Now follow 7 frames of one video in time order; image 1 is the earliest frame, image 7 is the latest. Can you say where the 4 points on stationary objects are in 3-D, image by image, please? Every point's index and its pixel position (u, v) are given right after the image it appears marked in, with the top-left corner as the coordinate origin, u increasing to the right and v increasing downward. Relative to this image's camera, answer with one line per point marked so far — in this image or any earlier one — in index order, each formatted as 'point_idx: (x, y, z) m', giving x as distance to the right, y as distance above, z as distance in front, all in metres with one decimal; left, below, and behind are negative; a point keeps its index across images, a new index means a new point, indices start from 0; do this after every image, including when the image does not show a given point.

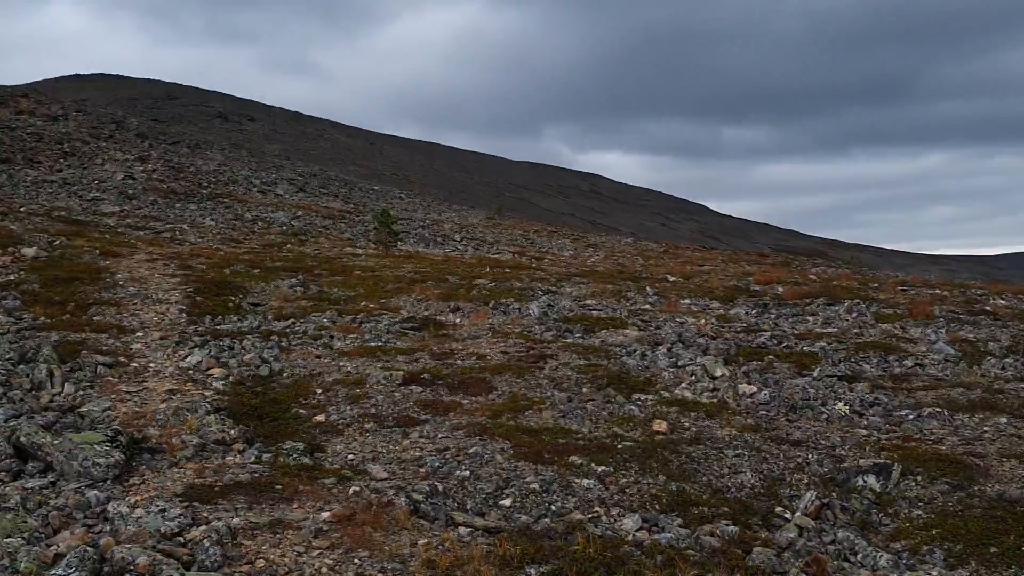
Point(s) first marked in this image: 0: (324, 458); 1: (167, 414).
0: (-4.9, -3.8, +14.4) m
1: (-8.4, -3.1, +15.4) m
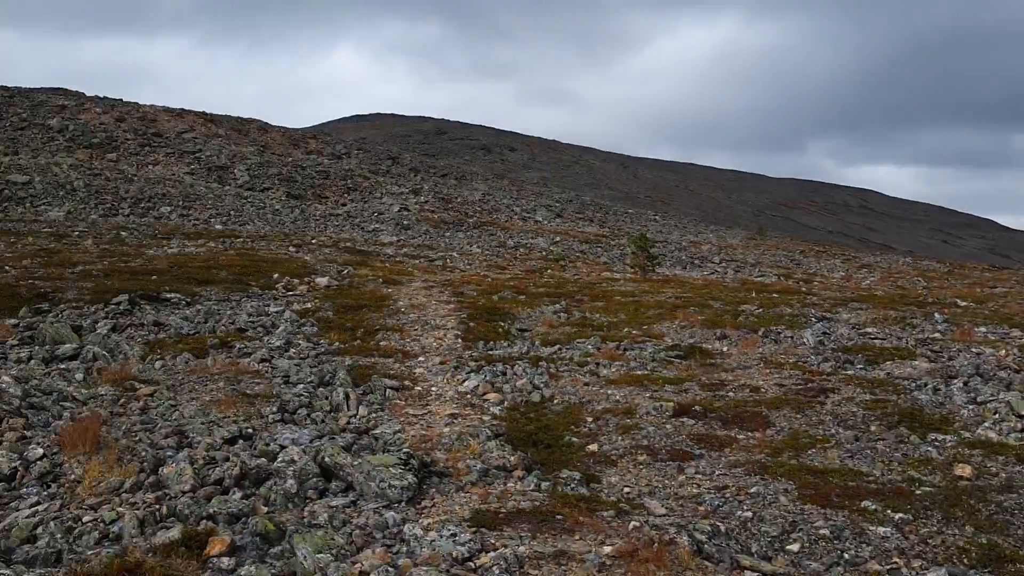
0: (+1.8, -4.5, +14.2) m
1: (-1.5, -3.8, +15.7) m
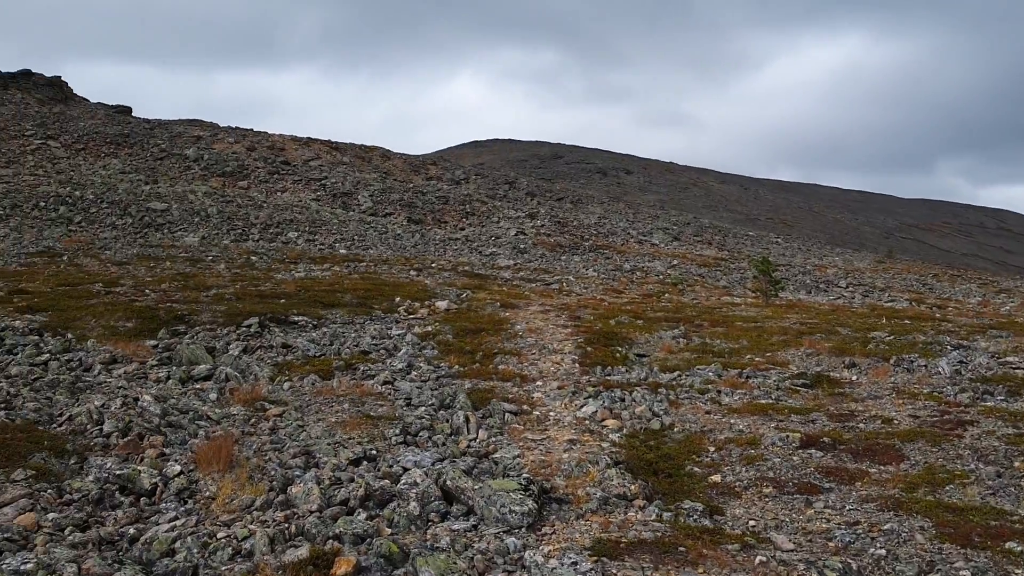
0: (+4.6, -5.1, +13.8) m
1: (+1.5, -4.4, +15.6) m
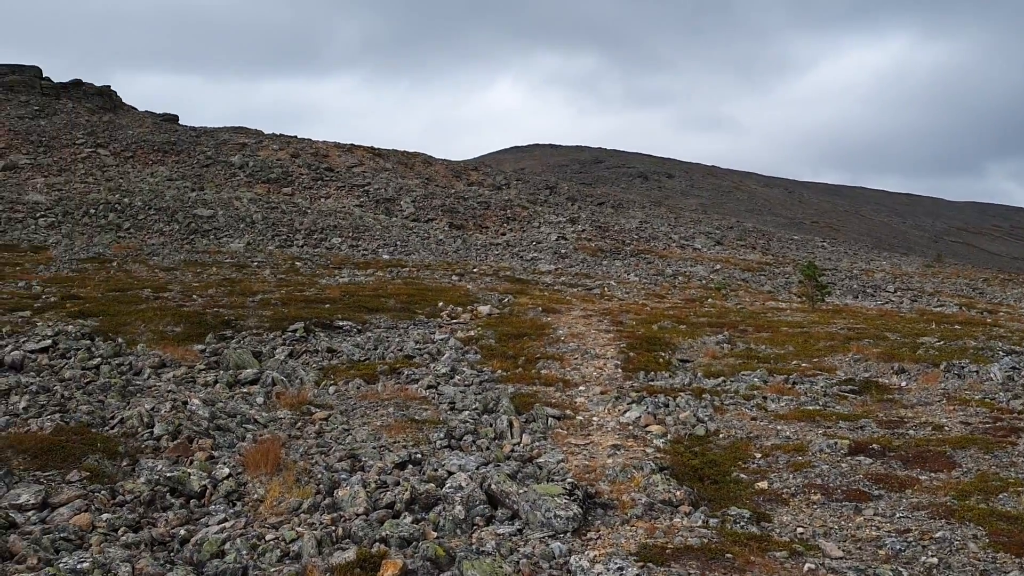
0: (+5.7, -5.3, +13.7) m
1: (+2.6, -4.5, +15.6) m
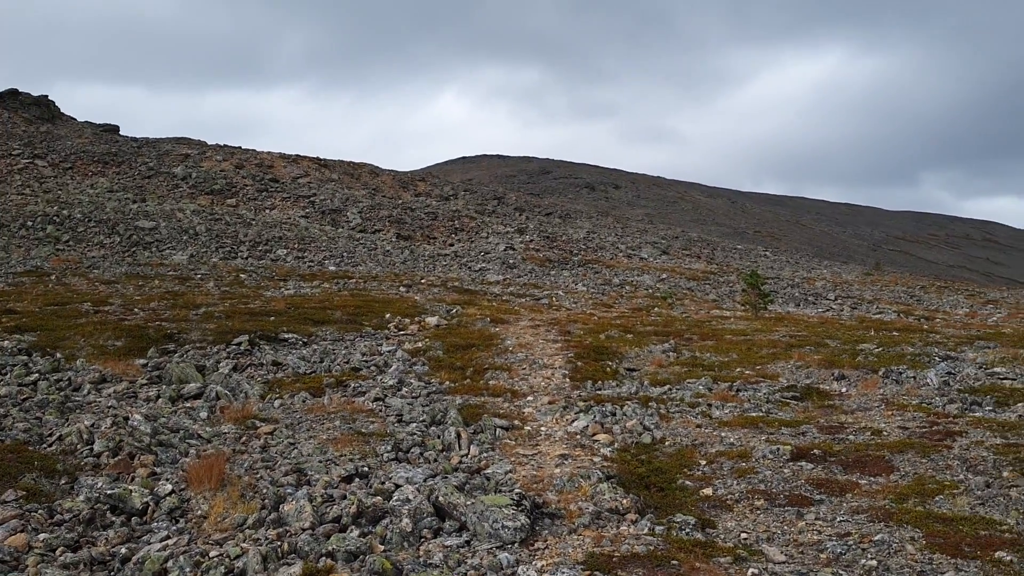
0: (+4.4, -5.5, +13.8) m
1: (+1.3, -4.8, +15.6) m
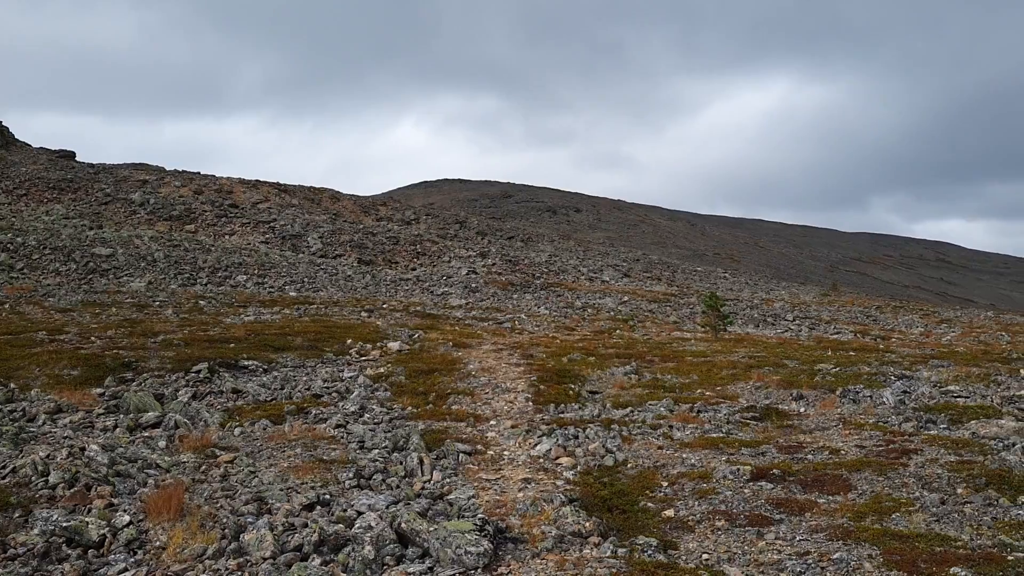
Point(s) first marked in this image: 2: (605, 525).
0: (+3.6, -6.0, +13.9) m
1: (+0.3, -5.4, +15.6) m
2: (+2.2, -5.7, +15.1) m
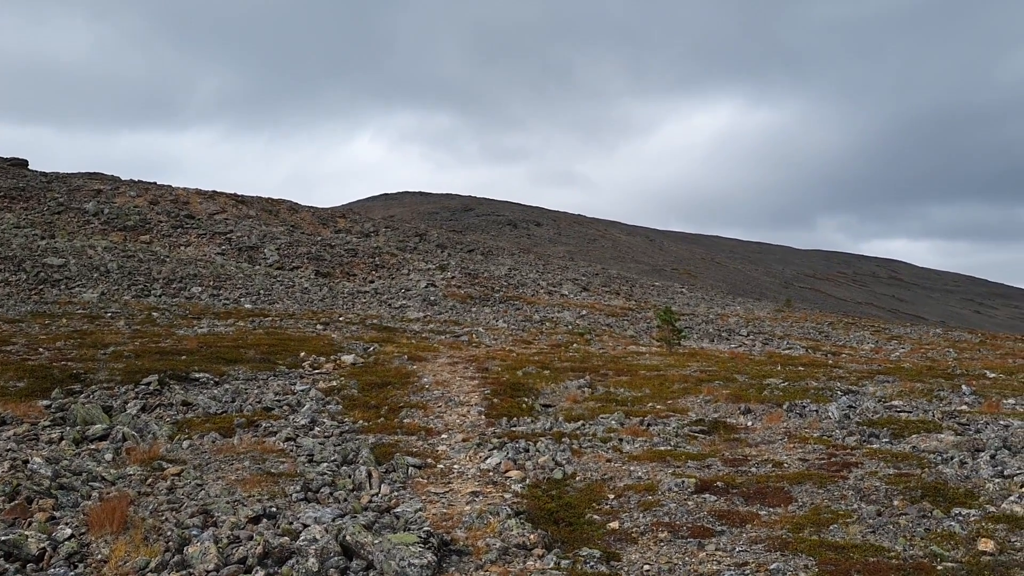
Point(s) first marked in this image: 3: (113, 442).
0: (+2.3, -6.4, +14.3) m
1: (-1.0, -5.8, +15.9) m
2: (+0.9, -6.1, +15.4) m
3: (-11.3, -4.3, +17.9) m
